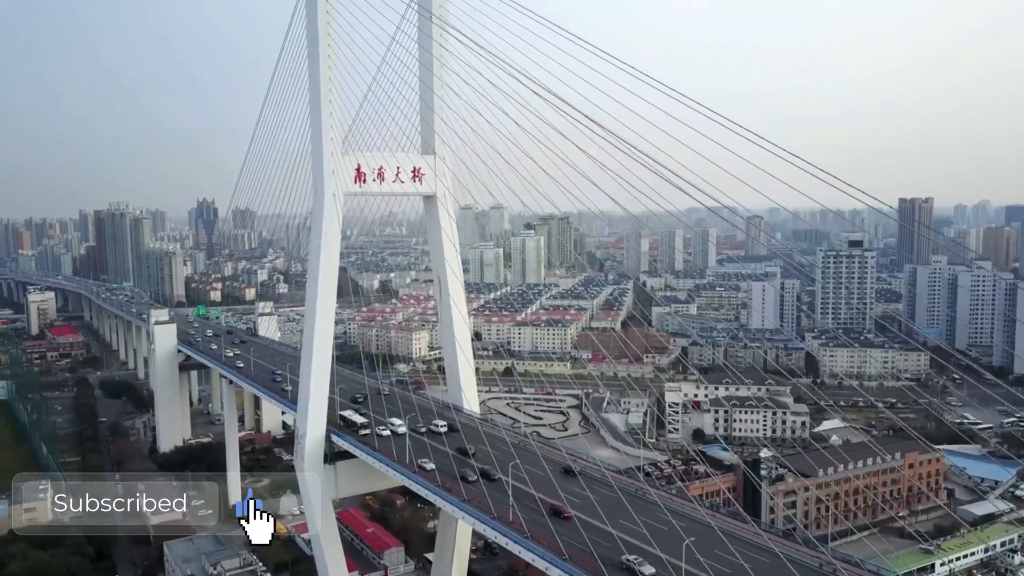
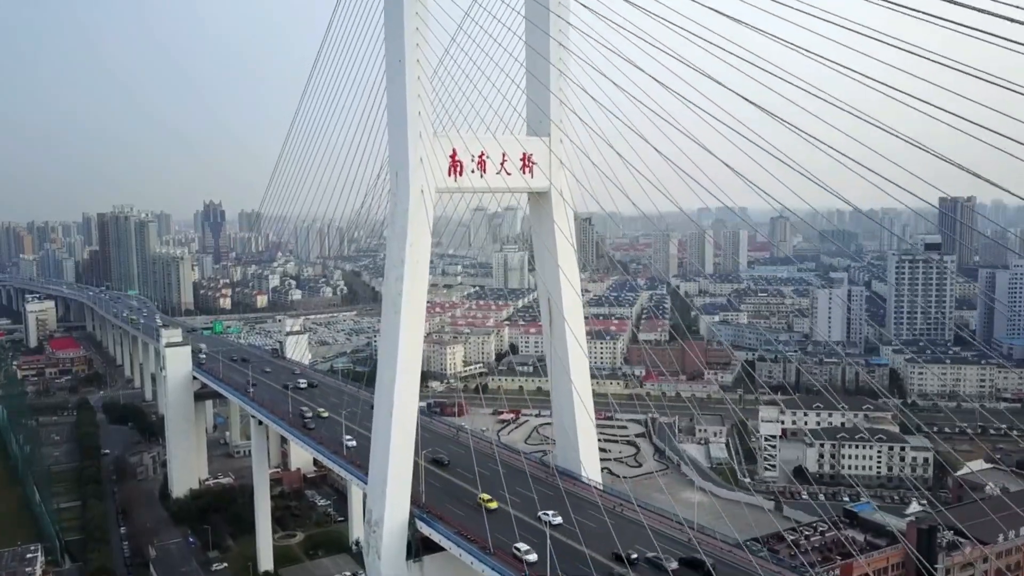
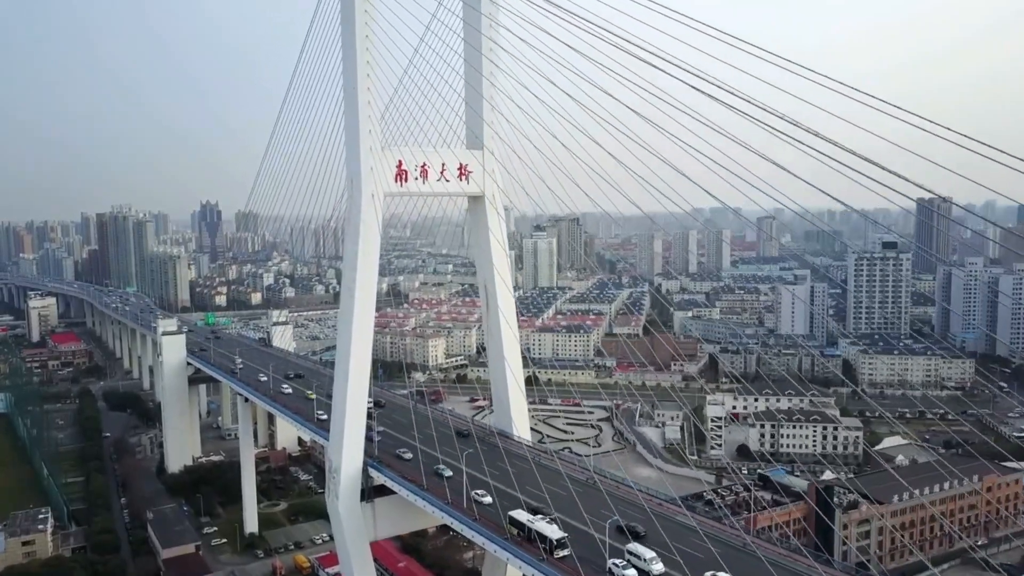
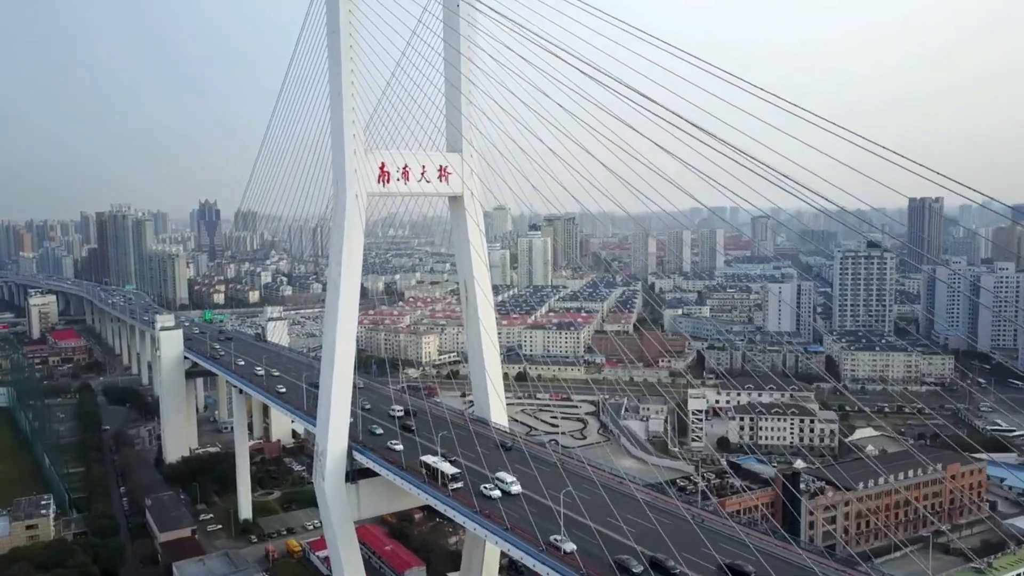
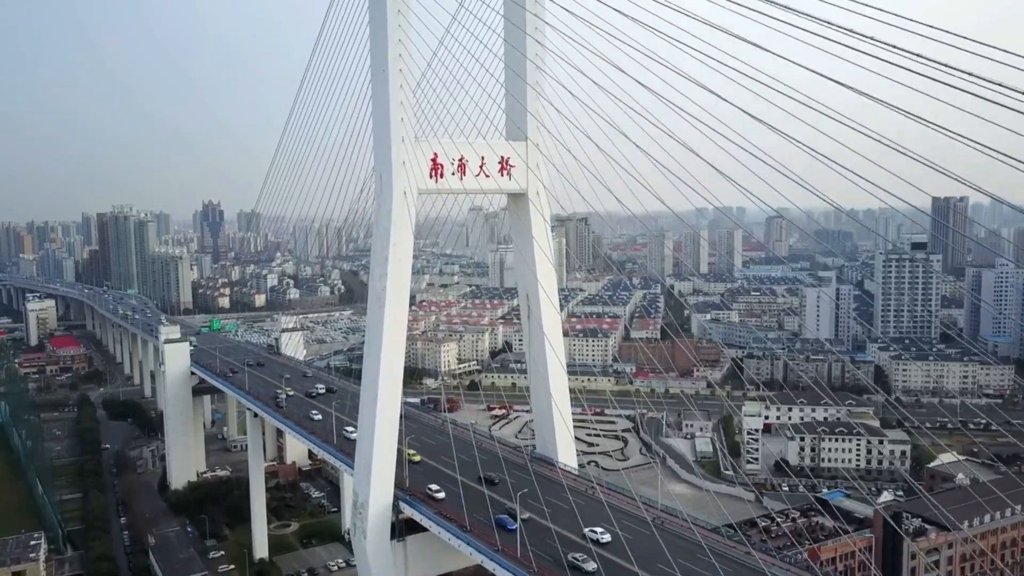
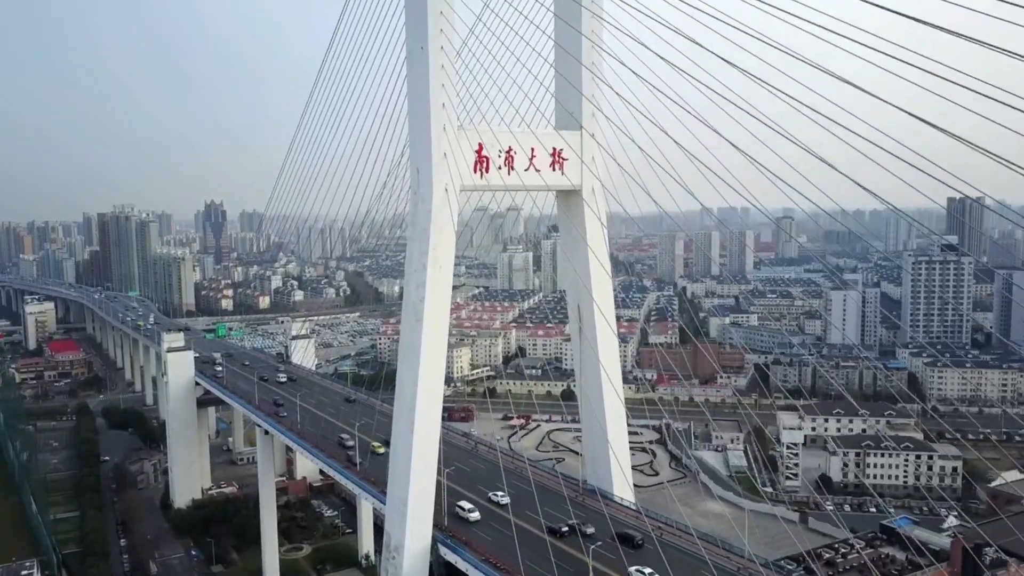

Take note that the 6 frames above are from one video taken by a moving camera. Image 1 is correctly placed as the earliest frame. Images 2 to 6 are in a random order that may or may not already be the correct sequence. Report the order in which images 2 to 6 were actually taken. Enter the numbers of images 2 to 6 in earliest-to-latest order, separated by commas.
4, 3, 5, 2, 6
